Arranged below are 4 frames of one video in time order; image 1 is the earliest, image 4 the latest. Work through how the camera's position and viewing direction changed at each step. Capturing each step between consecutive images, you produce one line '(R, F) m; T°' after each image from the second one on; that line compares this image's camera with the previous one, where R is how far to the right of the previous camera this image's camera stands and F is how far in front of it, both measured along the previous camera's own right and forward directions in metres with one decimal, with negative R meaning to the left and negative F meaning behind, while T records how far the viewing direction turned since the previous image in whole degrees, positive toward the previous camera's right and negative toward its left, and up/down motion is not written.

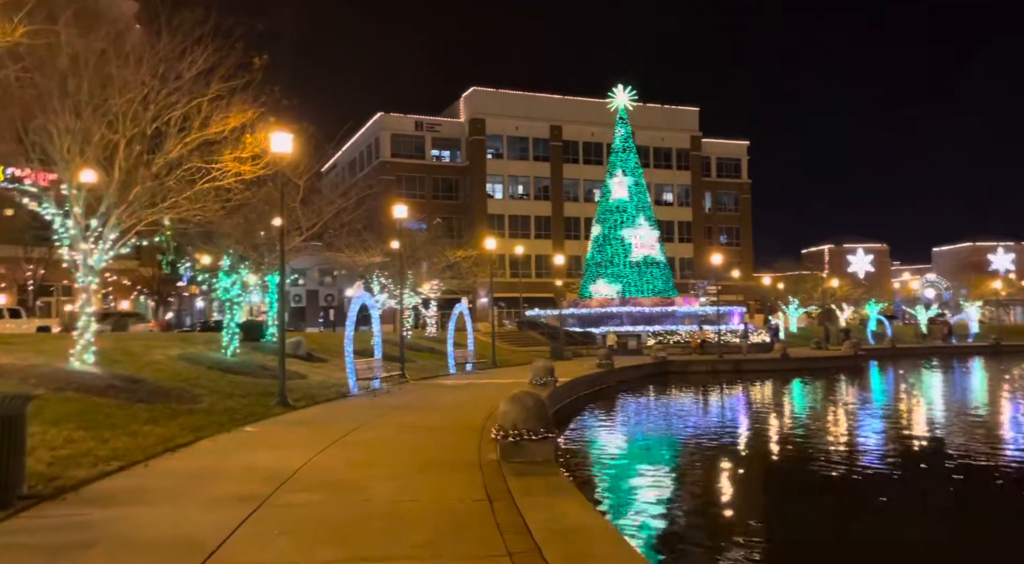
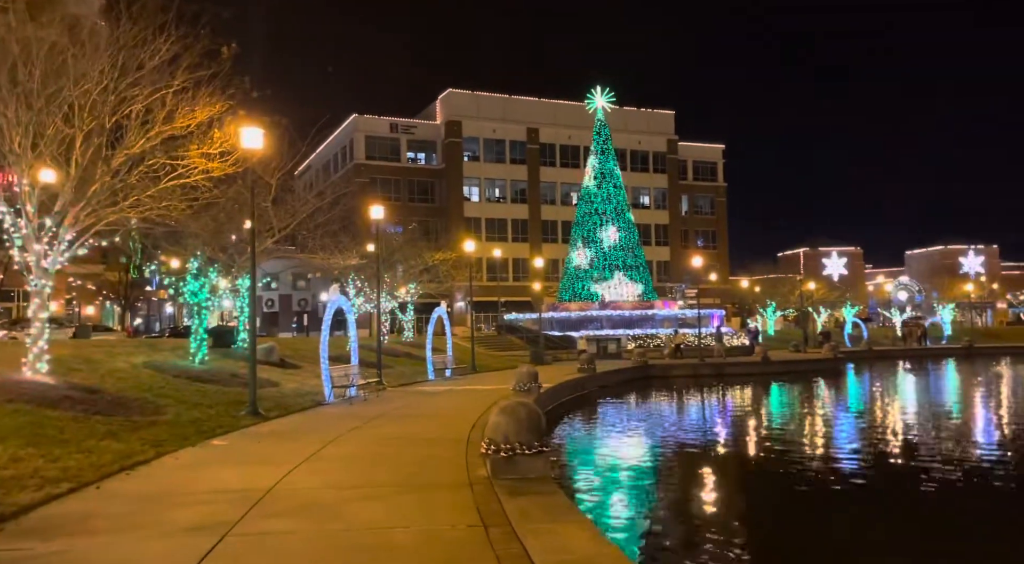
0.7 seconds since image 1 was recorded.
(-0.2, +1.0) m; +2°
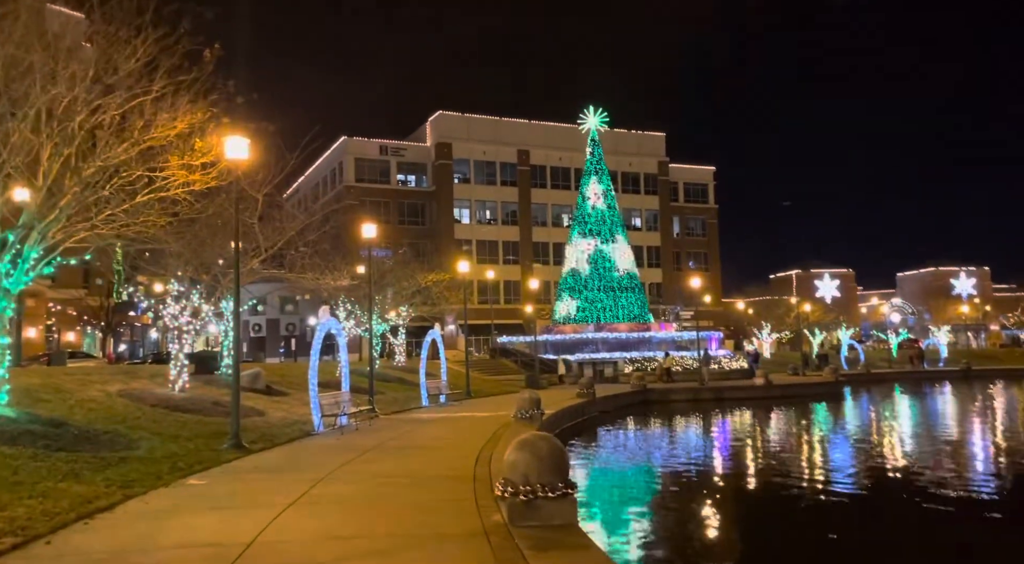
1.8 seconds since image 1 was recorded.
(-0.3, +1.4) m; +1°
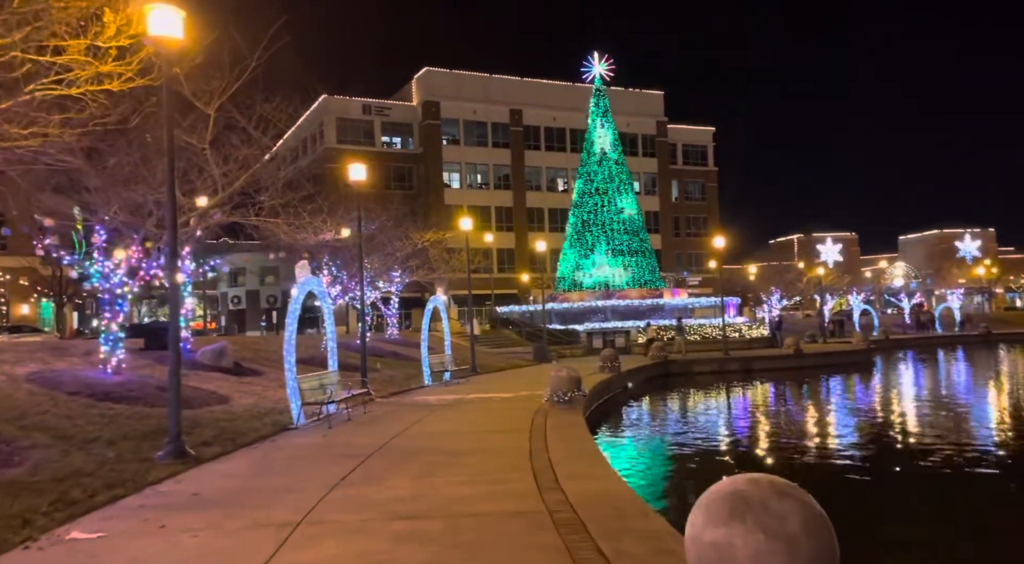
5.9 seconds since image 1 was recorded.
(-1.0, +5.4) m; +1°
